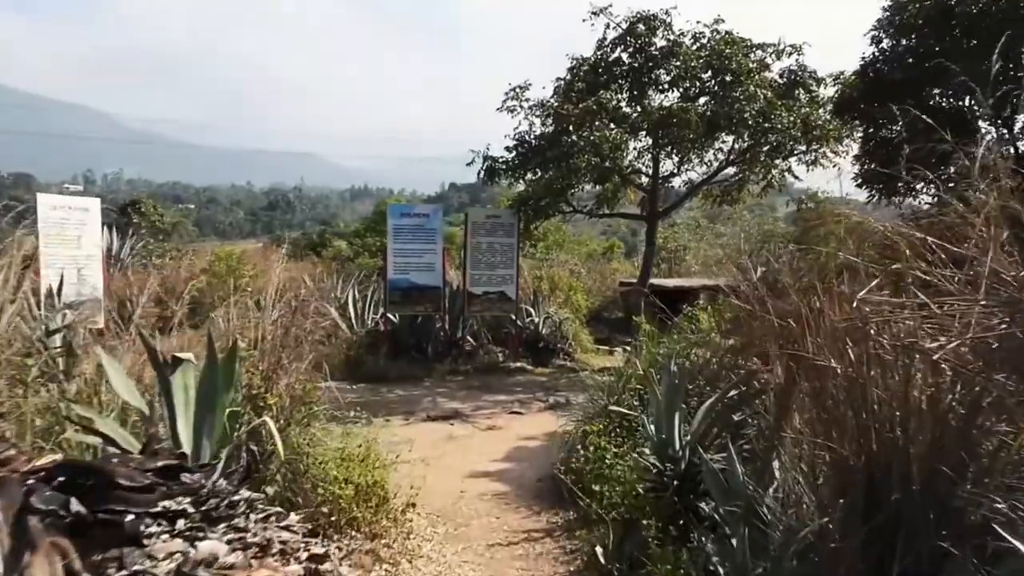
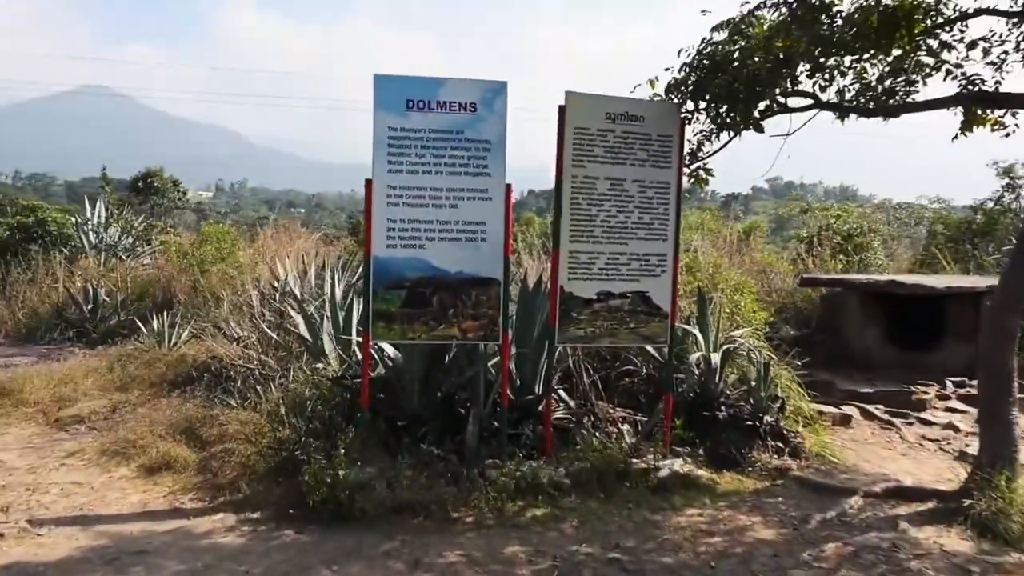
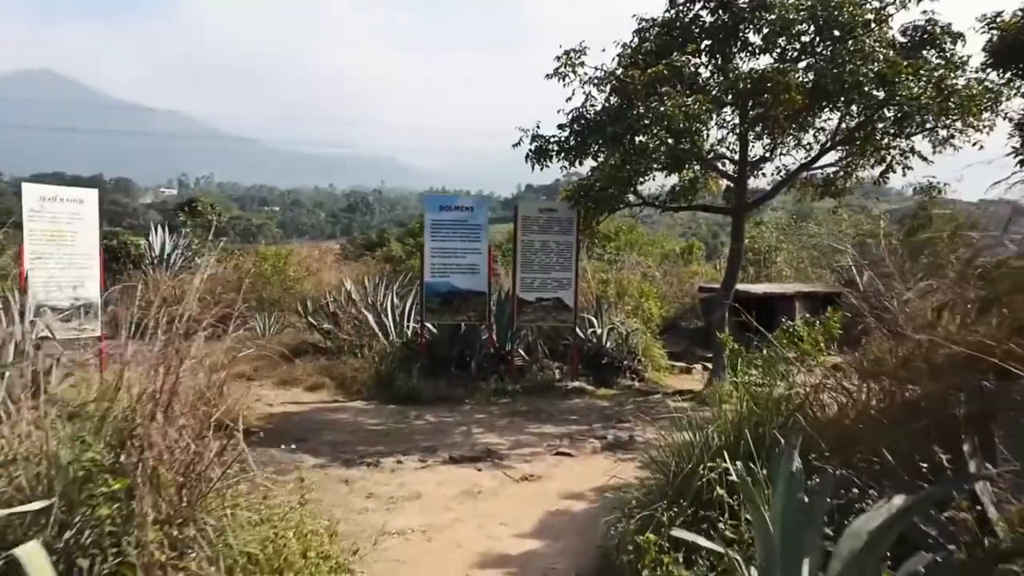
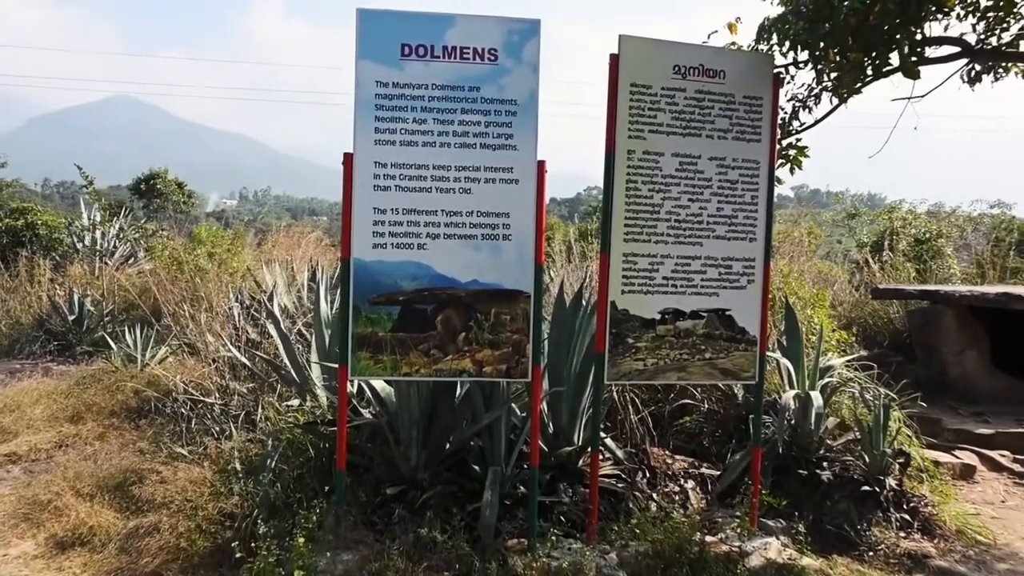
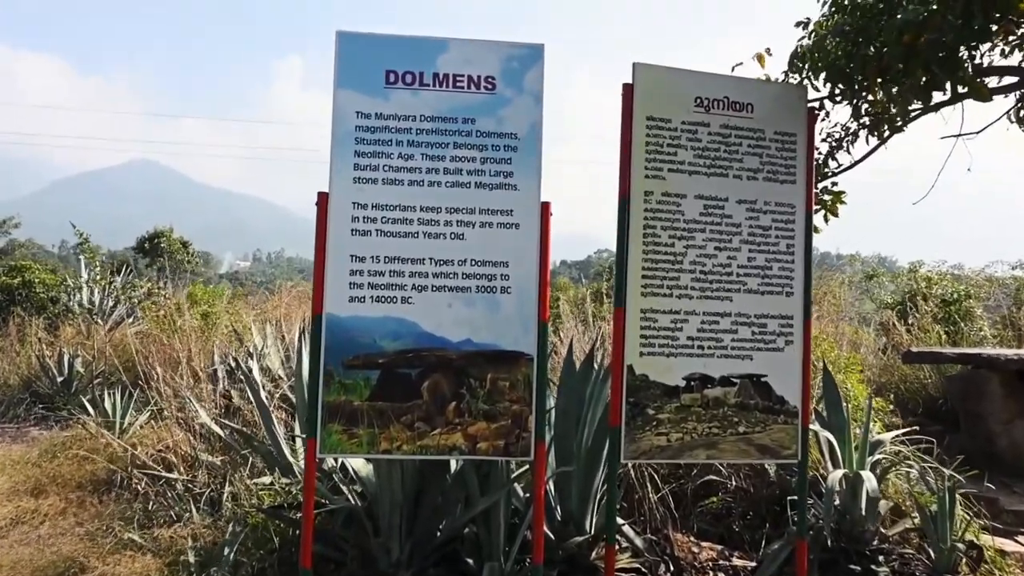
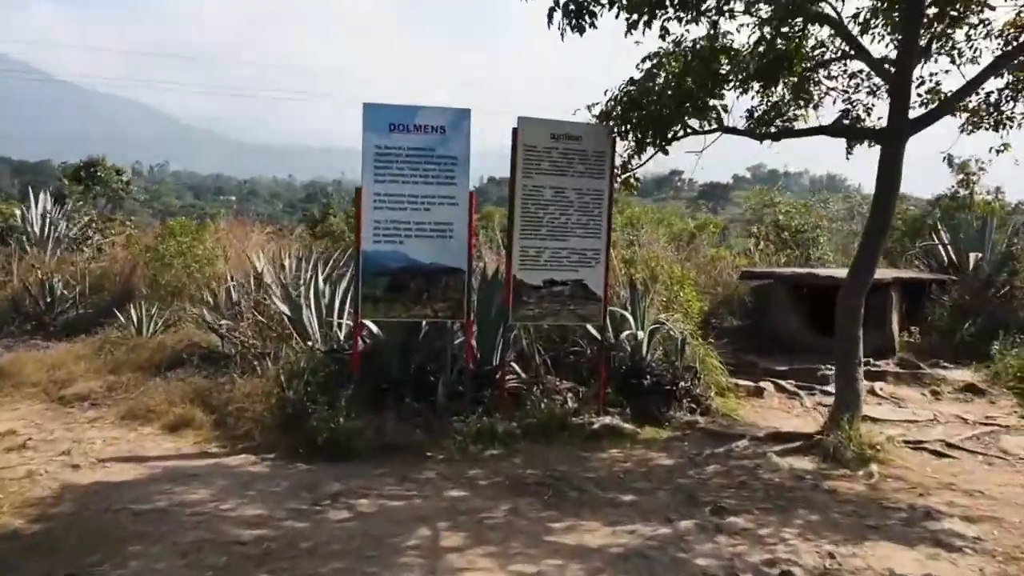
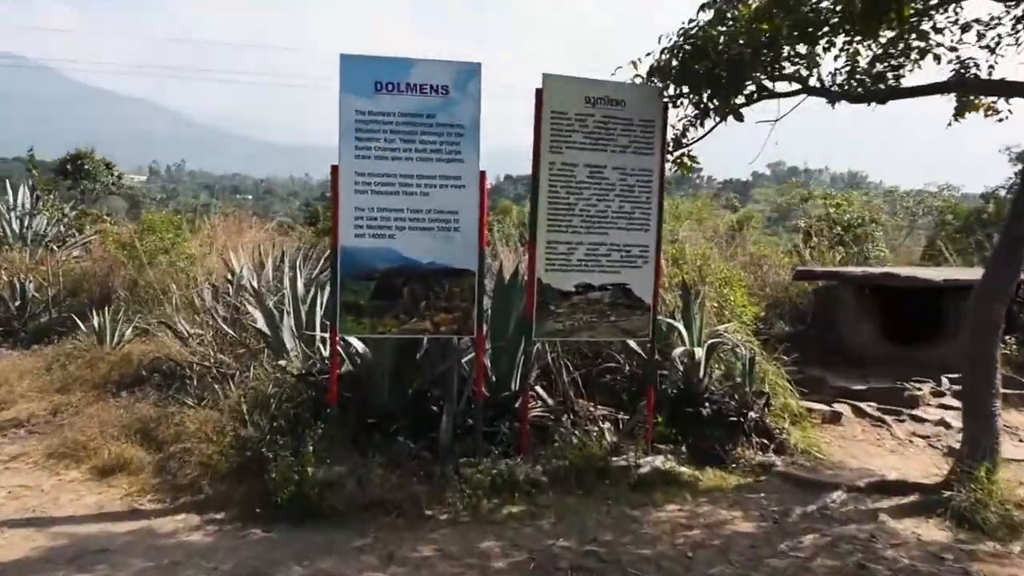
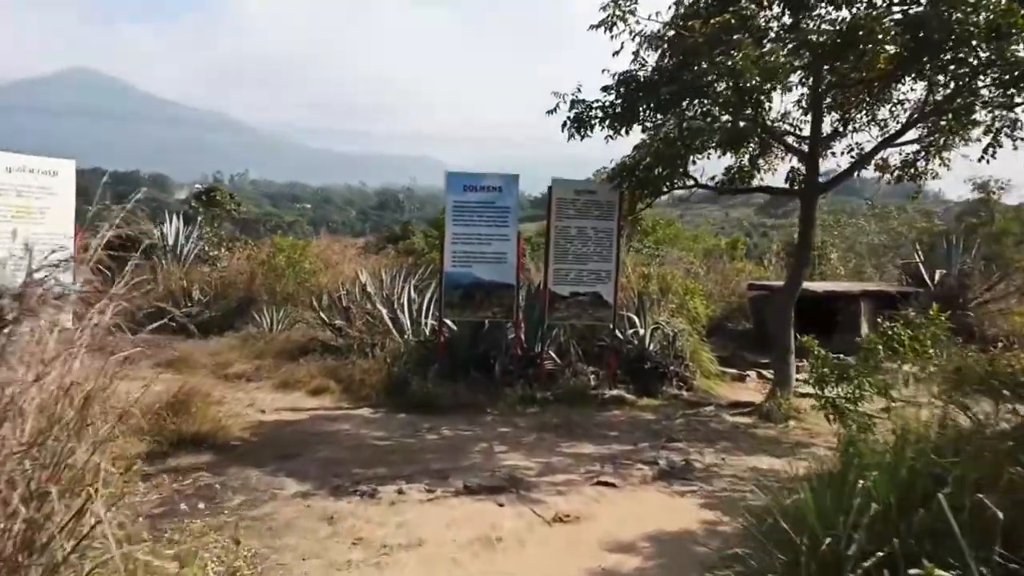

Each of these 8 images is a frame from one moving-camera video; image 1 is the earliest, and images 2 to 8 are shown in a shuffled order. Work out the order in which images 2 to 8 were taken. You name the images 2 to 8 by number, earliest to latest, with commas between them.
3, 8, 6, 7, 2, 4, 5
